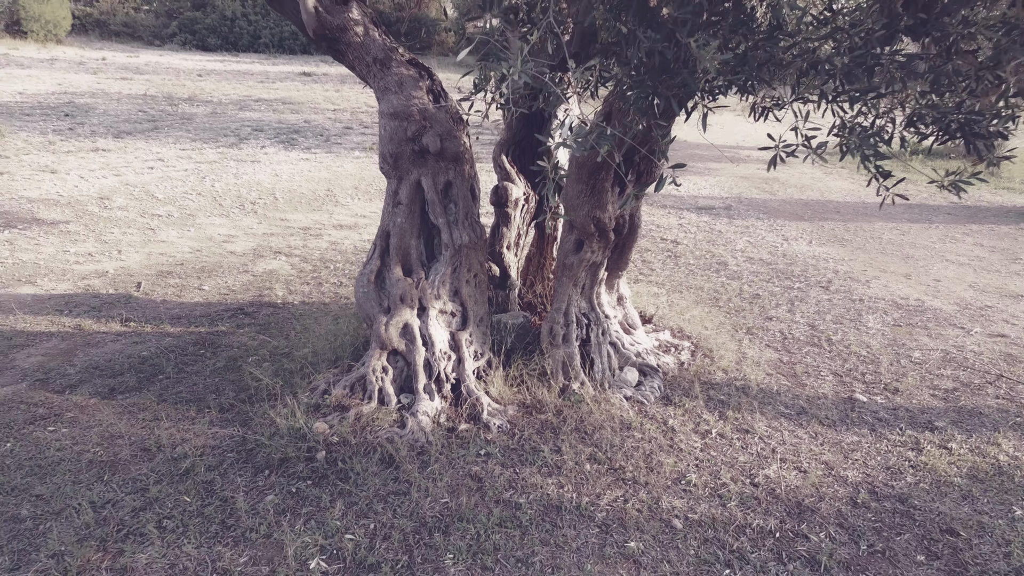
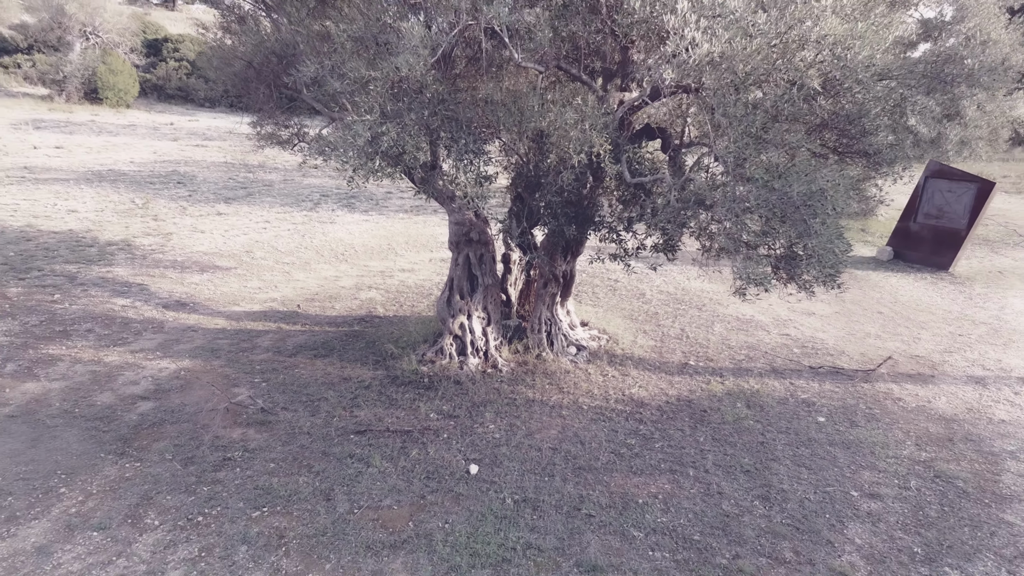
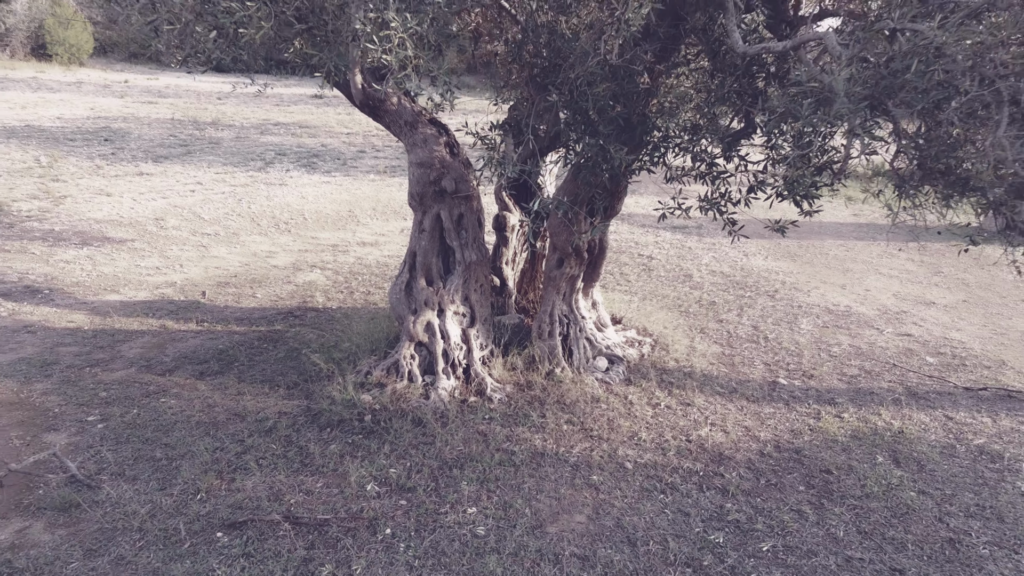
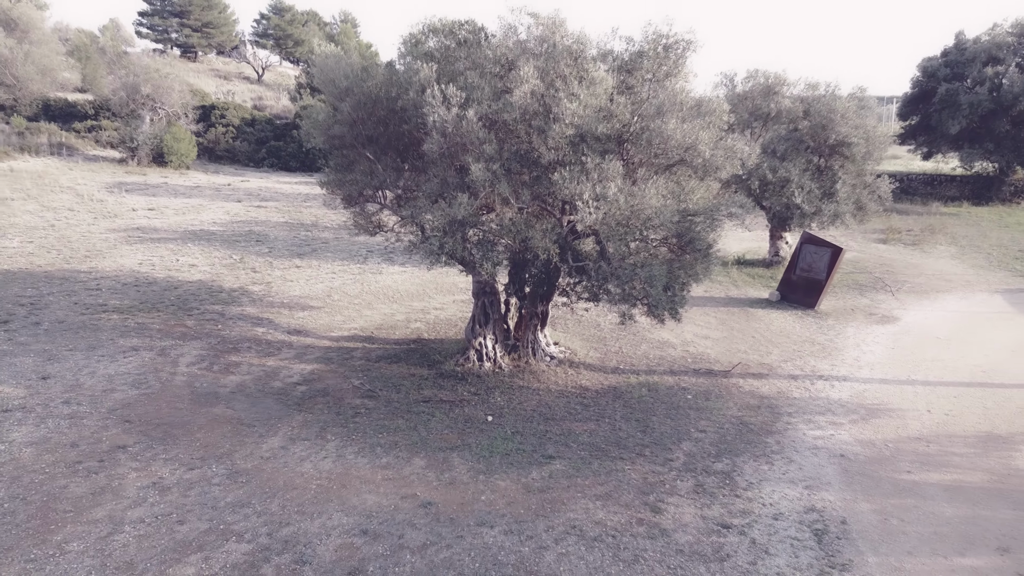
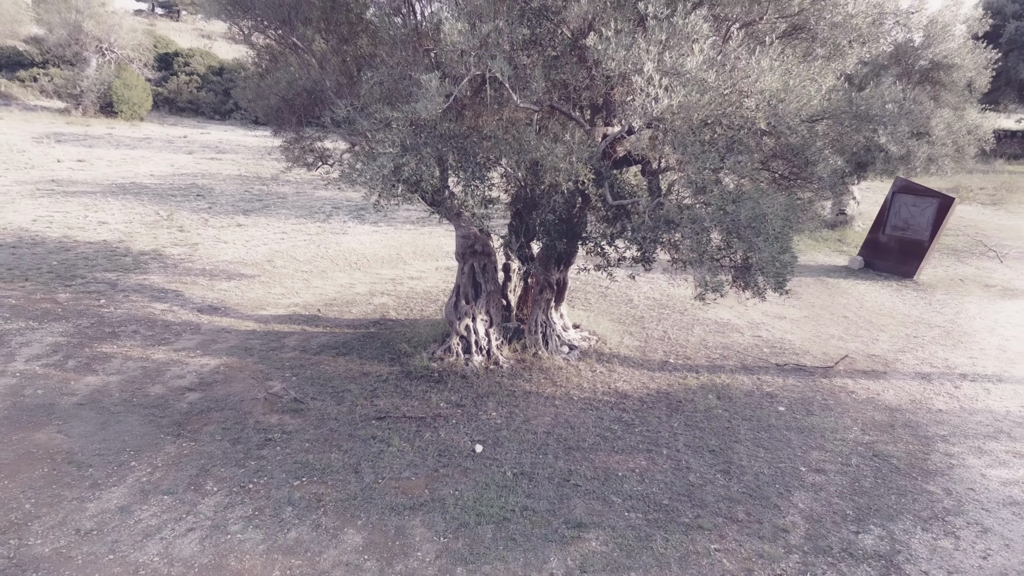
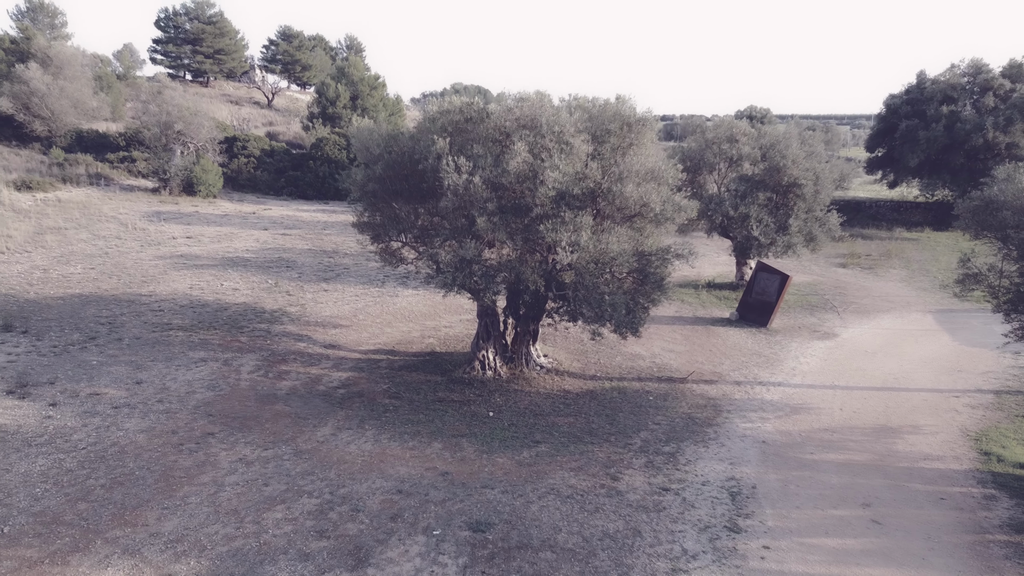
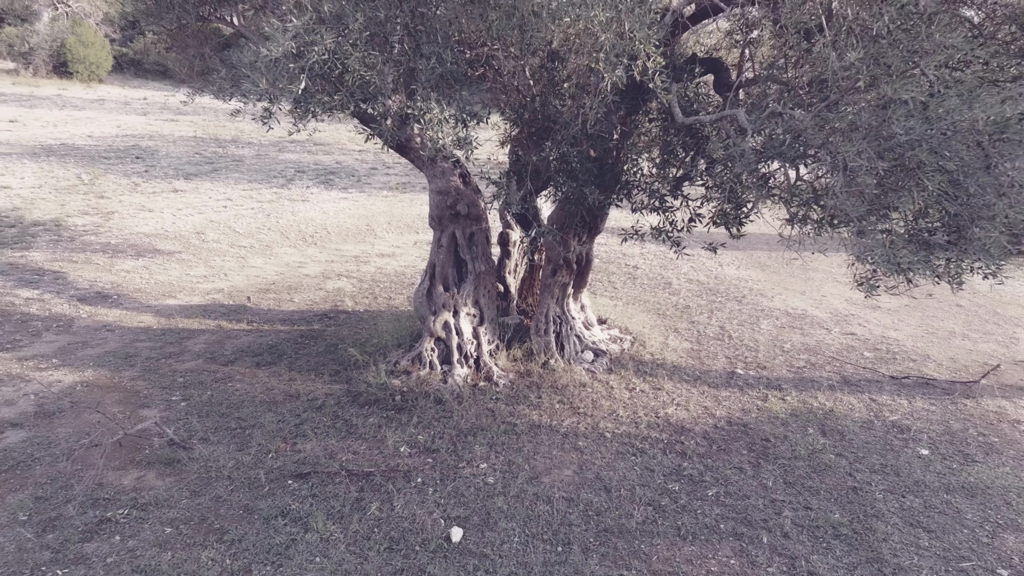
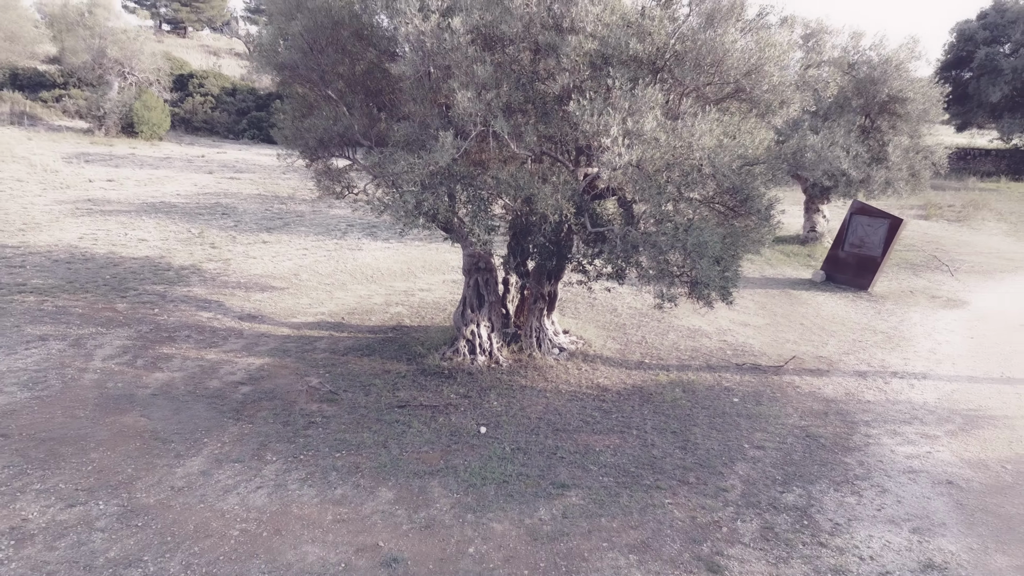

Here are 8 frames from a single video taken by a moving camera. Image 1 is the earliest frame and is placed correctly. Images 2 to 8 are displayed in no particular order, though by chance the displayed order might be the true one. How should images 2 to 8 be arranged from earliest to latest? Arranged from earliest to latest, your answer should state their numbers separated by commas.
3, 7, 2, 5, 8, 4, 6
